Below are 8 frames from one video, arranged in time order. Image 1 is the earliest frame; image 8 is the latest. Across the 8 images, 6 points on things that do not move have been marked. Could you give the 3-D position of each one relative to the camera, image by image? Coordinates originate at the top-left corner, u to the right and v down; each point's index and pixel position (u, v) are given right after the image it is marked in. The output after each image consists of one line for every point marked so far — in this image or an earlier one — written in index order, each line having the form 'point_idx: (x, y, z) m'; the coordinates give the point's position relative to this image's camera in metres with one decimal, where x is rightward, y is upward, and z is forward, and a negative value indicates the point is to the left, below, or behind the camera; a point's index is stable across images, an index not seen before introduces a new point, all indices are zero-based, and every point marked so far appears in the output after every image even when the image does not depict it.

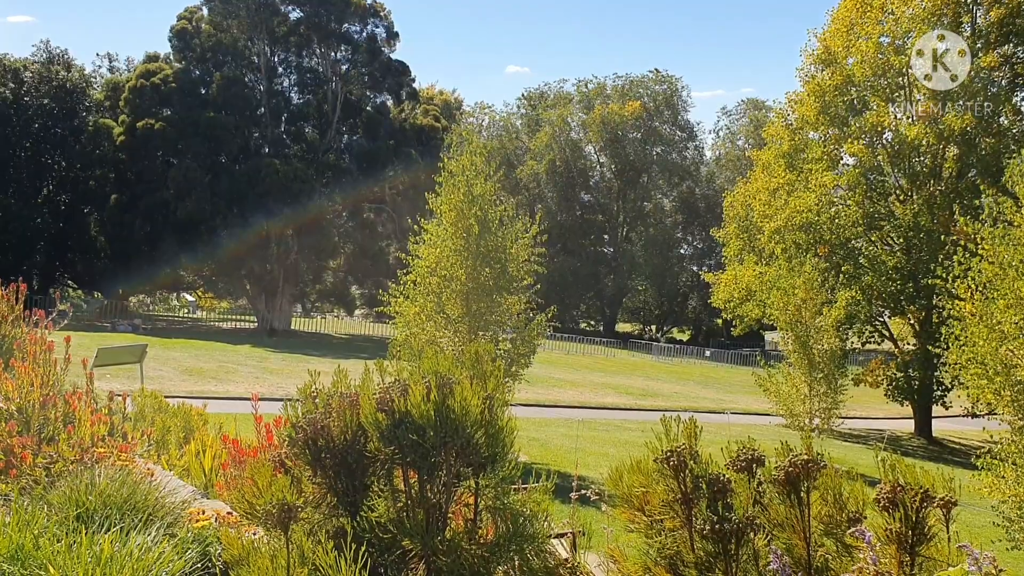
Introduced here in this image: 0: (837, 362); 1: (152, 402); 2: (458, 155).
0: (+6.4, -1.4, +15.4) m
1: (-3.3, -1.1, +7.2) m
2: (-0.9, +2.0, +12.3) m
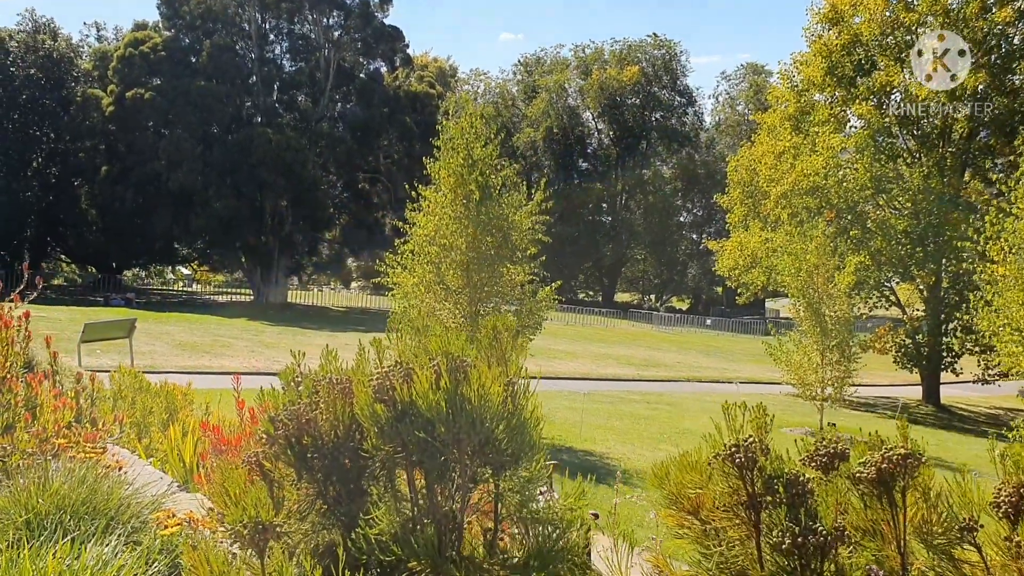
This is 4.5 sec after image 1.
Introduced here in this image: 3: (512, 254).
0: (+6.4, -0.8, +14.9) m
1: (-3.3, -0.8, +6.7) m
2: (-0.9, +2.4, +11.7) m
3: (0.0, +0.5, +11.6) m
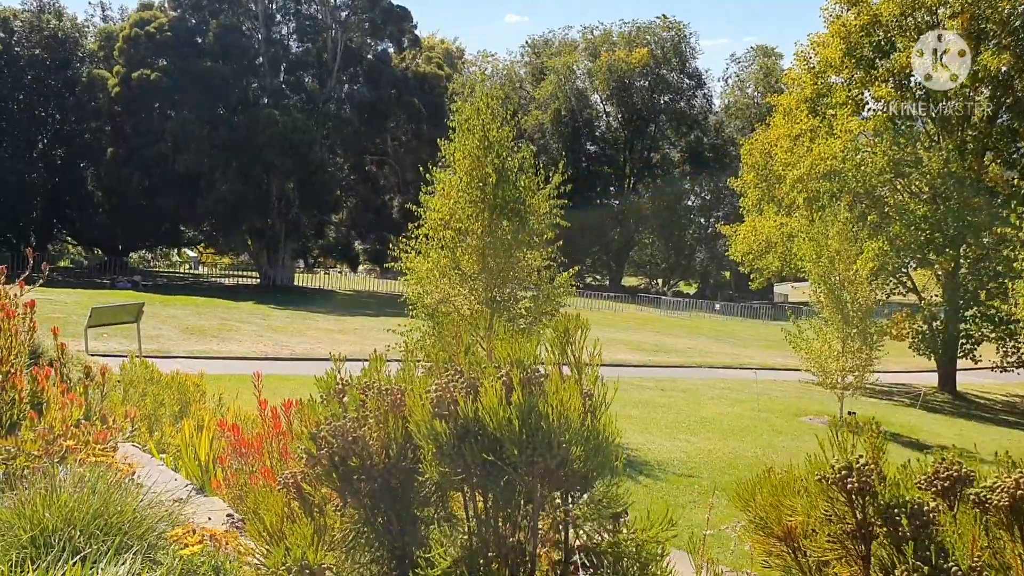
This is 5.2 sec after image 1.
0: (+6.7, -0.5, +14.6) m
1: (-3.1, -0.7, +6.4) m
2: (-0.6, +2.7, +11.3) m
3: (+0.2, +0.7, +11.3) m
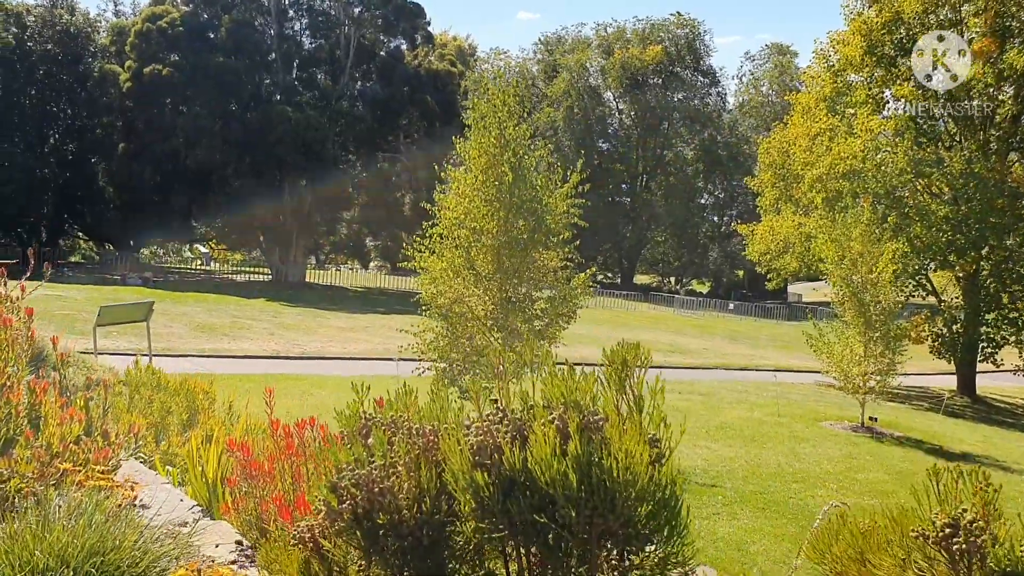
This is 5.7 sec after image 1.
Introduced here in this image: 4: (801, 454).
0: (+7.0, -0.6, +14.2) m
1: (-2.9, -0.7, +6.2) m
2: (-0.4, +2.6, +11.0) m
3: (+0.5, +0.7, +11.0) m
4: (+4.5, -2.6, +12.1) m
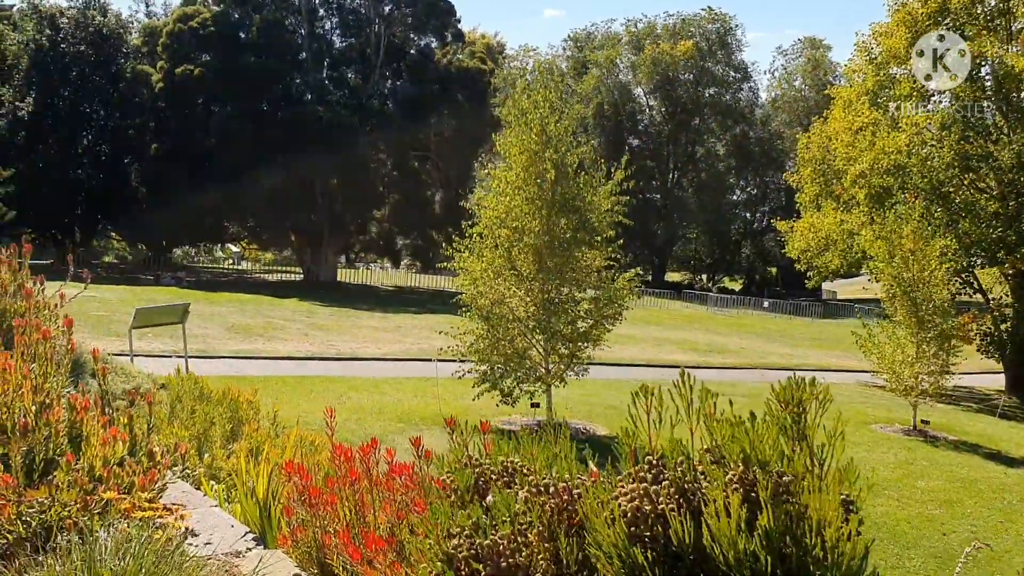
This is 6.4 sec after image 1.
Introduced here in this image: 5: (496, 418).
0: (+7.7, -0.6, +13.7) m
1: (-2.5, -0.8, +5.9) m
2: (+0.2, +2.6, +10.7) m
3: (+1.1, +0.7, +10.6) m
4: (+5.1, -2.6, +11.6) m
5: (-0.3, -2.1, +12.3) m
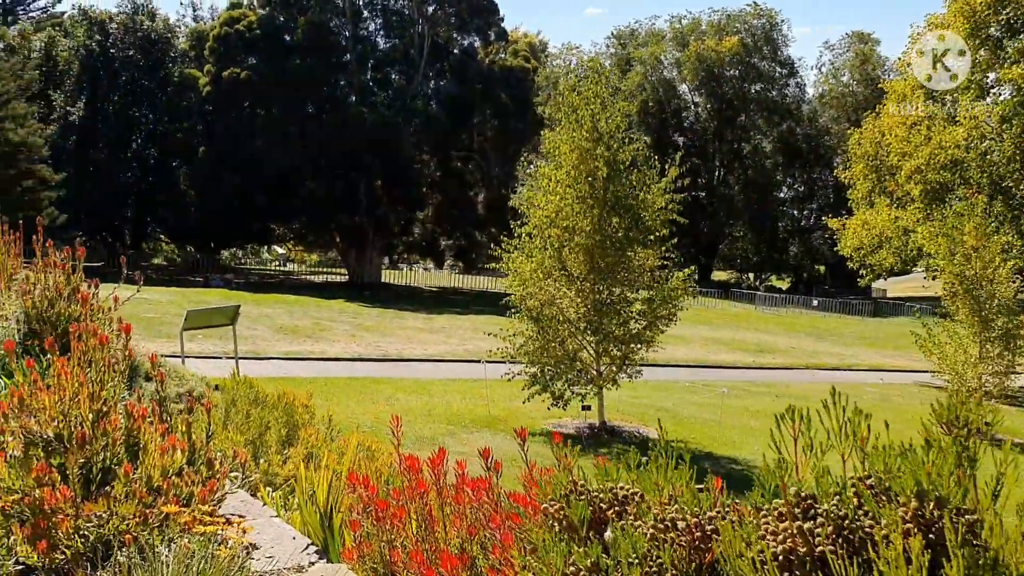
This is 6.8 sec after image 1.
0: (+8.5, -0.5, +13.0) m
1: (-2.0, -0.8, +5.8) m
2: (+0.9, +2.6, +10.5) m
3: (+1.8, +0.7, +10.3) m
4: (+5.9, -2.6, +11.1) m
5: (+0.5, -2.1, +12.1) m
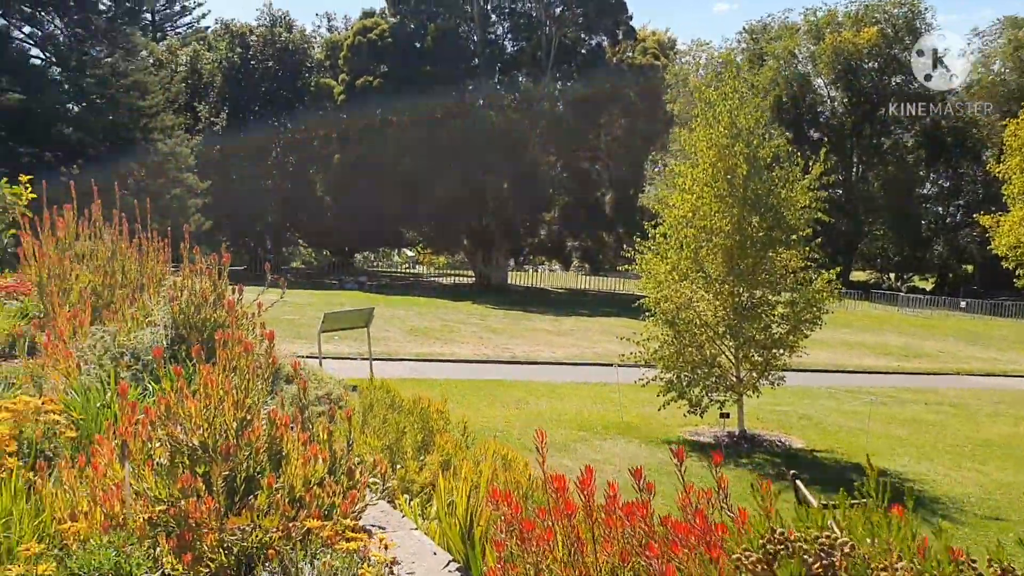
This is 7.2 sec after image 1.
0: (+10.6, -0.5, +11.2) m
1: (-1.0, -0.8, +5.8) m
2: (+2.6, +2.6, +9.9) m
3: (+3.5, +0.6, +9.7) m
4: (+7.6, -2.6, +9.8) m
5: (+2.5, -2.1, +11.6) m
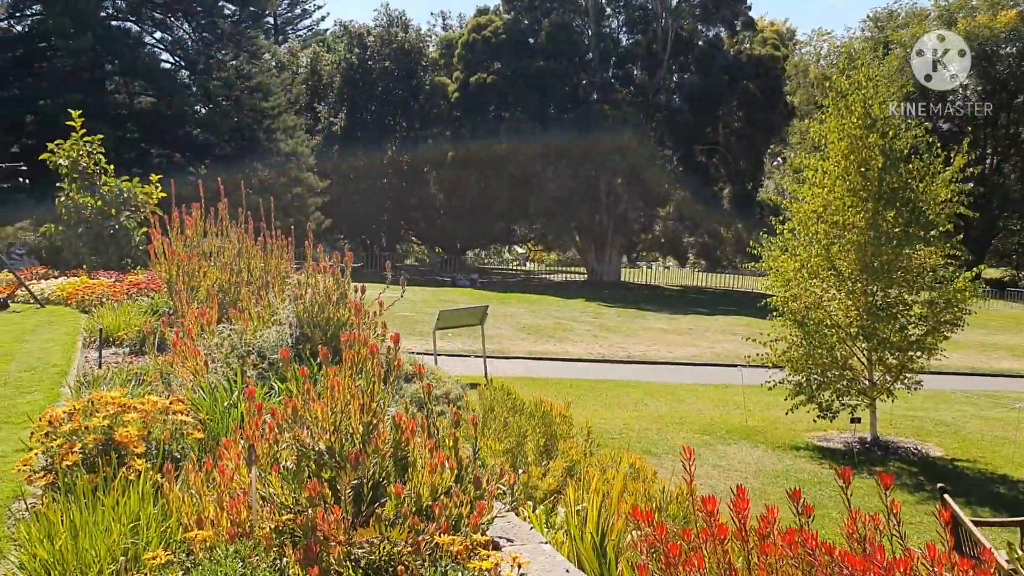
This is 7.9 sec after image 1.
0: (+12.1, -0.5, +9.4) m
1: (-0.1, -0.8, +5.6) m
2: (+4.1, +2.6, +9.2) m
3: (+4.8, +0.7, +8.8) m
4: (+9.0, -2.5, +8.4) m
5: (+4.2, -2.0, +10.8) m
